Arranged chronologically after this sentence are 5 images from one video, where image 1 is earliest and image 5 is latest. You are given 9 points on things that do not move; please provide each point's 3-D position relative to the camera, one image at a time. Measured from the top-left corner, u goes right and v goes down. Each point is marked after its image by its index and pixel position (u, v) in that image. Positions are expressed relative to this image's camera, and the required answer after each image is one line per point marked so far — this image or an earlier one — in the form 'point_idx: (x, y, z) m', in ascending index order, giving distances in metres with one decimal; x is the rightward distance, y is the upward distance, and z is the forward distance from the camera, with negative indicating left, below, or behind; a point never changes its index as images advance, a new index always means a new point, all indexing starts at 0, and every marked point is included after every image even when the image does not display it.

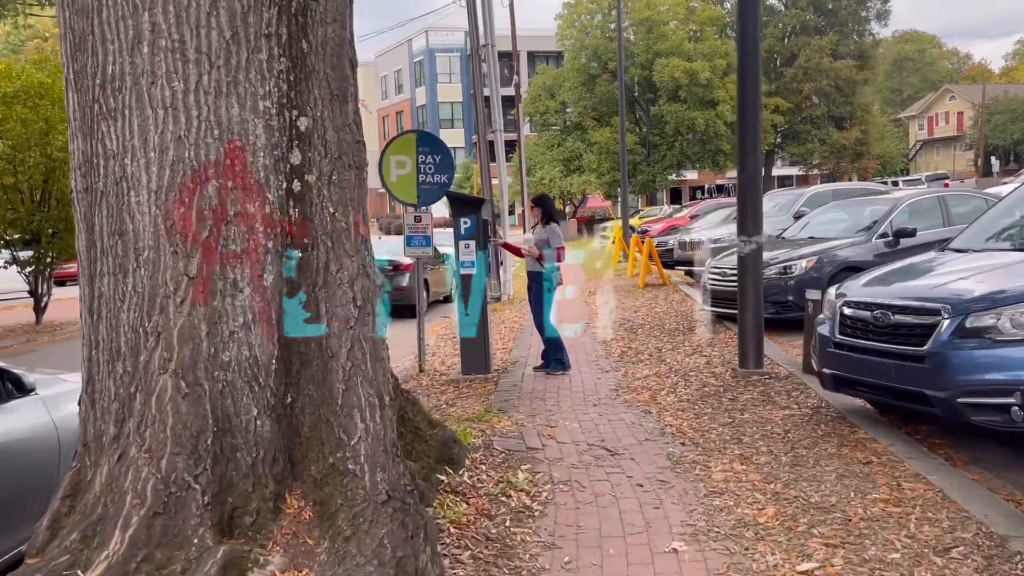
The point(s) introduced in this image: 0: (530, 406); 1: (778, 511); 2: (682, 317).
0: (+0.1, -0.9, +6.7) m
1: (+1.3, -1.1, +4.0) m
2: (+2.3, -0.4, +11.5) m
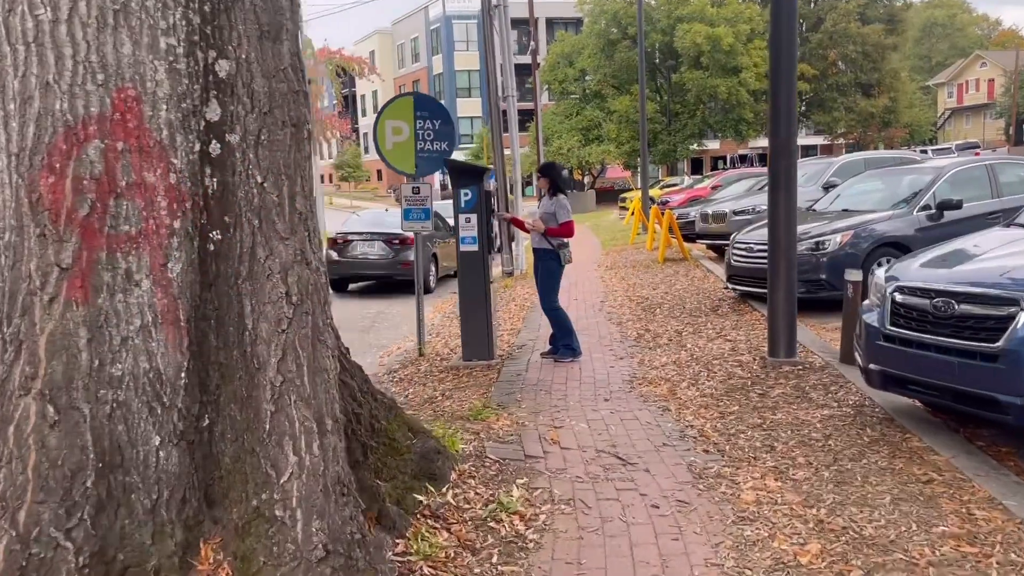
0: (+0.2, -0.8, +6.0) m
1: (+1.2, -1.0, +3.3) m
2: (+2.4, -0.1, +10.7) m
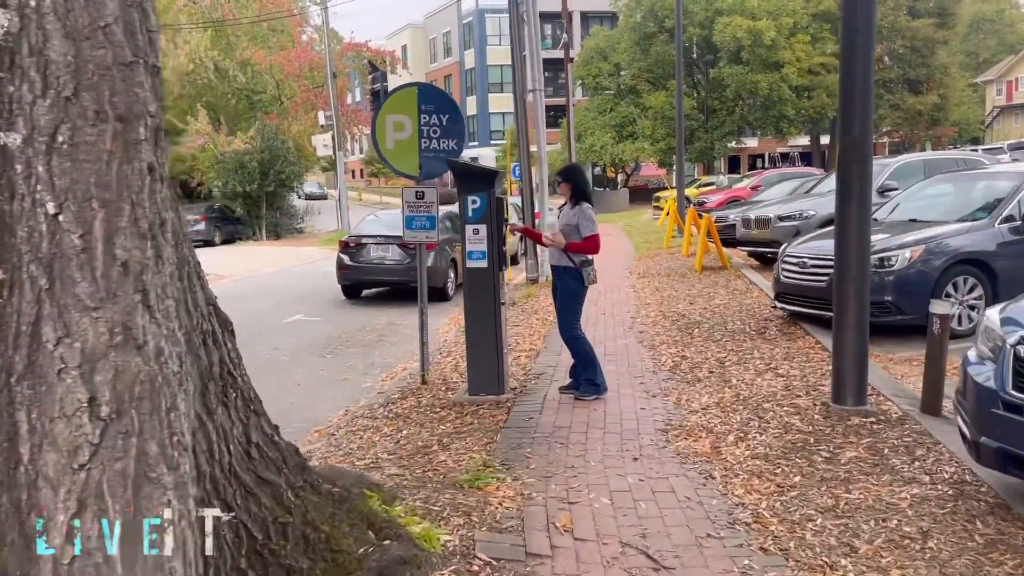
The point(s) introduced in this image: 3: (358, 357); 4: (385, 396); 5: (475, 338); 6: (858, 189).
0: (+0.2, -1.0, +4.9) m
1: (+1.2, -1.2, +2.2) m
2: (+2.7, -0.3, +9.5) m
3: (-1.8, -0.8, +9.8) m
4: (-1.1, -1.0, +7.4) m
5: (-0.3, -0.4, +6.5) m
6: (+2.2, +0.6, +5.3) m
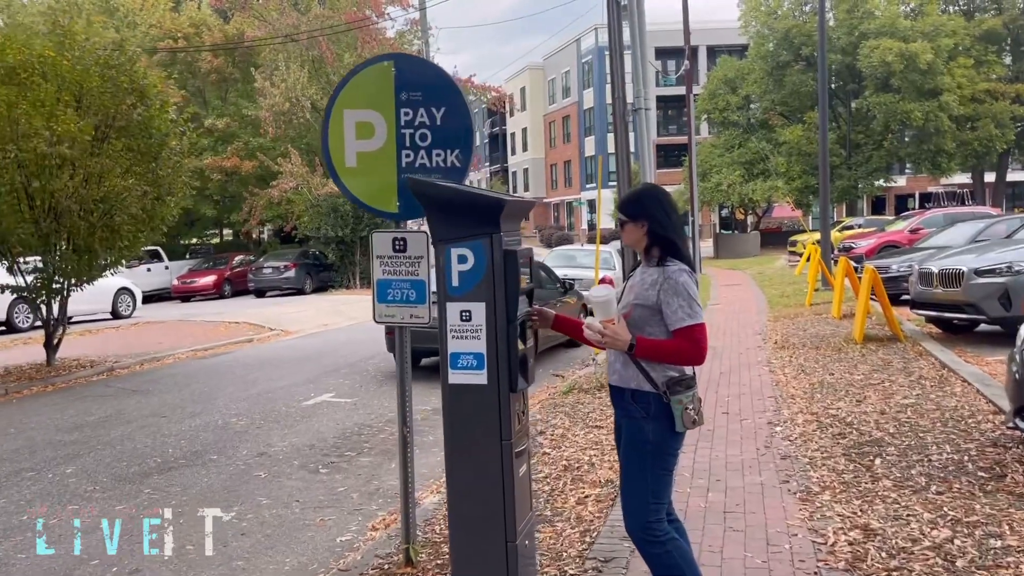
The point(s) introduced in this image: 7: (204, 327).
0: (0.0, -1.4, +1.7) m
1: (+0.6, -1.6, -1.1) m
2: (+3.2, -1.0, +6.0) m
3: (-1.2, -1.5, +6.8) m
4: (-0.9, -1.5, +4.4) m
5: (-0.2, -0.9, +3.4) m
6: (+2.1, +0.1, +1.9) m
7: (-6.5, -0.8, +17.8) m
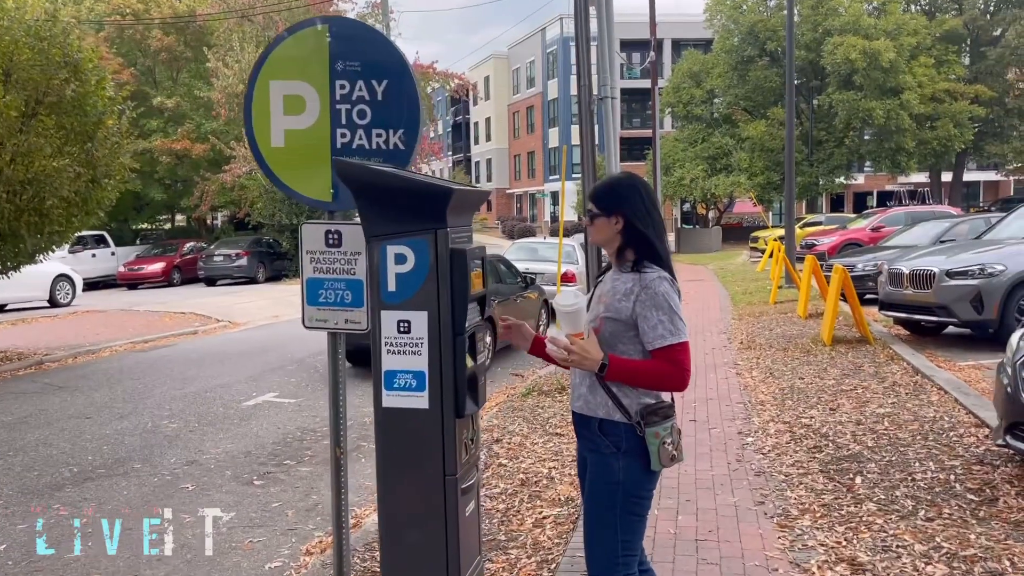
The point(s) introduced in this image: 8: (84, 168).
0: (-0.1, -1.5, +1.2) m
1: (+0.6, -1.6, -1.6) m
2: (+2.9, -1.1, +5.6) m
3: (-1.5, -1.5, +6.3) m
4: (-1.1, -1.5, +3.9) m
5: (-0.4, -0.9, +2.9) m
6: (+2.0, +0.1, +1.5) m
7: (-7.4, -0.6, +17.0) m
8: (-5.9, +1.7, +11.8) m
